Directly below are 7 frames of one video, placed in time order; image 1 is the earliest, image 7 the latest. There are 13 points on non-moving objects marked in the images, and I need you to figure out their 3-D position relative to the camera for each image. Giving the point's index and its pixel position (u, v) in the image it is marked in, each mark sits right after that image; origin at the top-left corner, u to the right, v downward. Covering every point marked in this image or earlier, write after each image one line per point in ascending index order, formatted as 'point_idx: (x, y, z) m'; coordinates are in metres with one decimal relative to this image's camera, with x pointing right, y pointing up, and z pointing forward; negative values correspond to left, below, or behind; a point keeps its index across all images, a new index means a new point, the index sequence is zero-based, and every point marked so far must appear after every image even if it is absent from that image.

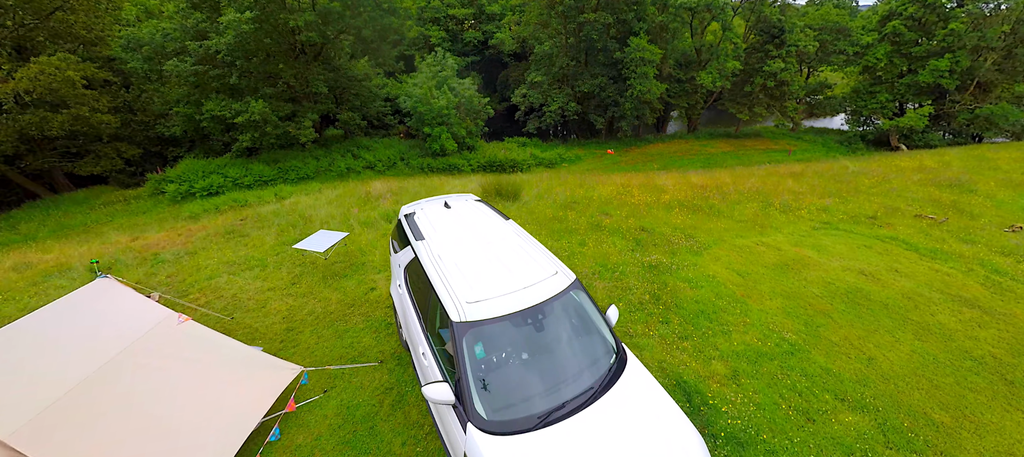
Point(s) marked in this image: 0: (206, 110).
0: (-11.5, +4.4, +15.4) m
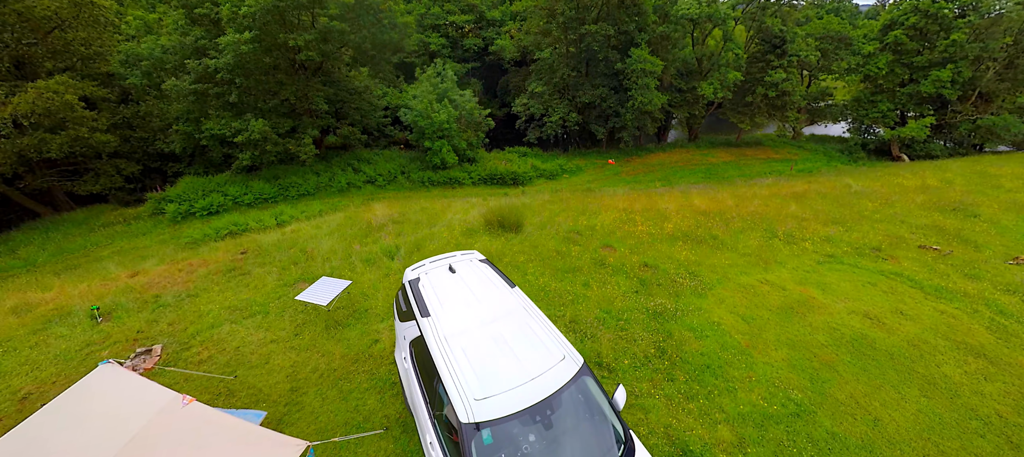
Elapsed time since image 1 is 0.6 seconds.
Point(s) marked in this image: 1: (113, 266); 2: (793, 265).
0: (-11.4, +3.6, +15.3) m
1: (-10.2, -1.0, +10.6) m
2: (+6.0, -0.8, +8.8) m
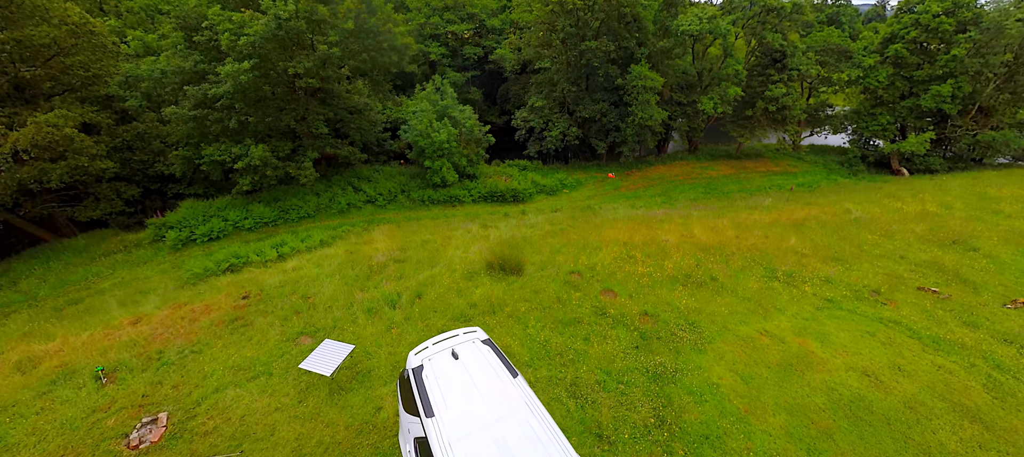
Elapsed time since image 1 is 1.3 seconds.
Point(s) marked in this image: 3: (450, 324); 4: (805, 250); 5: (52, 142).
0: (-11.4, +2.7, +15.3) m
1: (-10.2, -2.0, +10.6) m
2: (+6.0, -1.8, +8.9) m
3: (-1.2, -1.9, +8.1) m
4: (+8.2, -0.6, +11.6) m
5: (-14.7, +2.7, +13.2) m
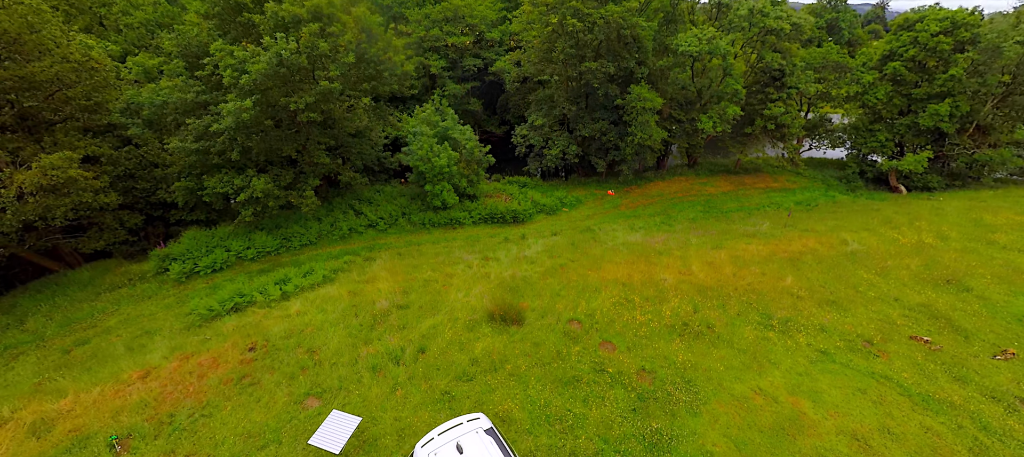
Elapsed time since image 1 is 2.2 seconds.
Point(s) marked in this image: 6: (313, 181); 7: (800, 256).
0: (-11.4, +1.5, +15.5) m
1: (-10.2, -3.2, +10.8) m
2: (+6.0, -3.0, +9.1) m
3: (-1.2, -3.1, +8.3) m
4: (+8.3, -1.8, +11.8) m
5: (-14.7, +1.5, +13.4) m
6: (-8.3, +2.0, +17.3) m
7: (+9.9, -1.0, +14.3) m
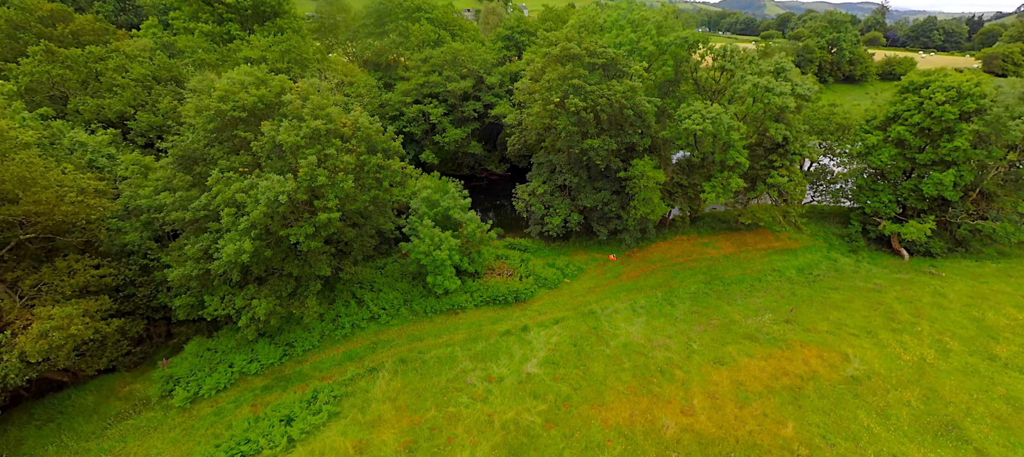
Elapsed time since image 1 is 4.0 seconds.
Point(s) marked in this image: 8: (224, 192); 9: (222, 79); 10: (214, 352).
0: (-11.3, -3.0, +15.5) m
1: (-10.1, -7.9, +11.0) m
2: (+6.1, -7.6, +9.3) m
3: (-1.1, -7.8, +8.5) m
4: (+8.4, -6.3, +11.9) m
5: (-14.6, -3.1, +13.3) m
6: (-8.2, -2.4, +17.3) m
7: (+10.0, -5.4, +14.4) m
8: (-9.8, +1.2, +14.0) m
9: (-11.6, +5.9, +16.6) m
10: (-11.7, -4.8, +16.3) m
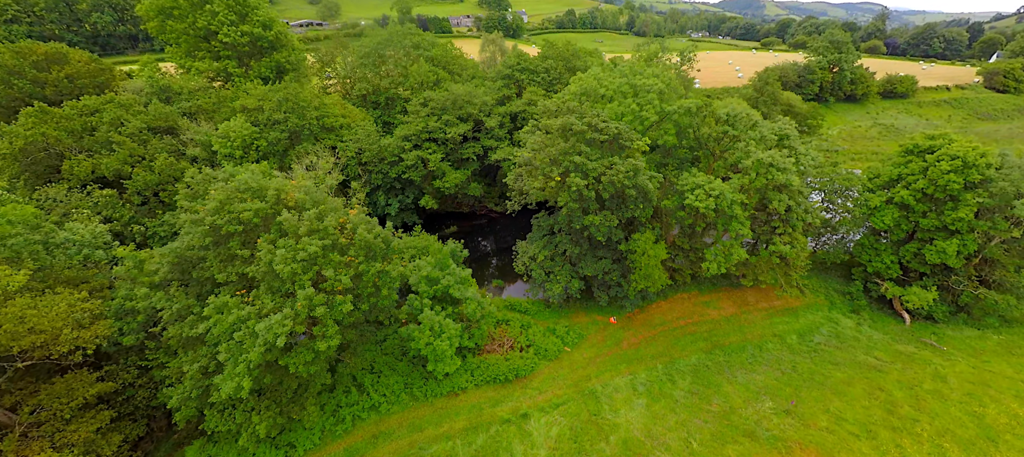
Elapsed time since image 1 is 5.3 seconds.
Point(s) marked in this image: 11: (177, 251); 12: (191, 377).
0: (-11.3, -7.2, +15.5) m
1: (-10.1, -12.2, +11.1) m
2: (+6.2, -12.0, +9.4) m
3: (-1.1, -12.2, +8.6) m
4: (+8.4, -10.6, +12.0) m
5: (-14.6, -7.4, +13.3) m
6: (-8.2, -6.6, +17.3) m
7: (+10.1, -9.6, +14.4) m
8: (-9.8, -3.1, +13.9) m
9: (-11.7, +1.7, +16.4) m
10: (-11.7, -9.0, +16.3) m
11: (-13.3, -0.9, +16.5) m
12: (-11.5, -5.3, +15.0) m
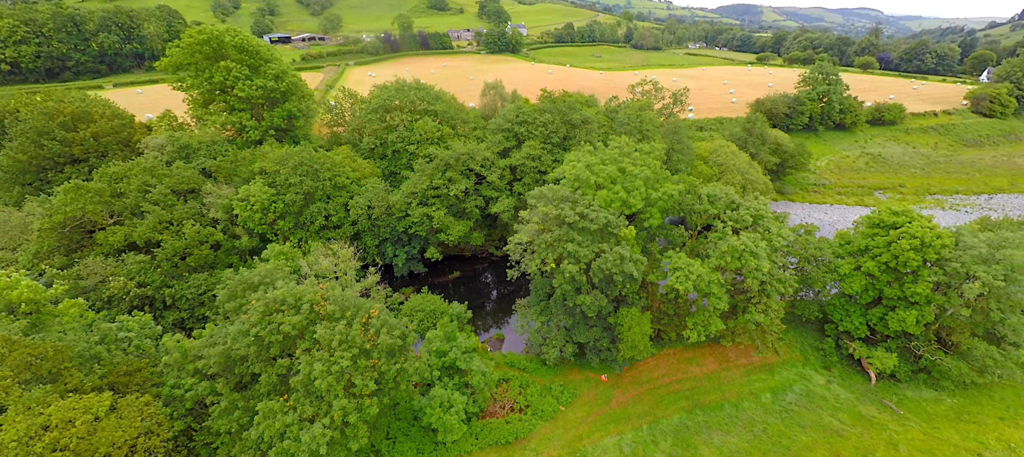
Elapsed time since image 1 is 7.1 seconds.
0: (-11.3, -12.0, +18.0) m
1: (-10.1, -17.1, +13.8) m
2: (+6.1, -16.9, +12.0) m
3: (-1.1, -17.1, +11.3) m
4: (+8.4, -15.4, +14.6) m
5: (-14.6, -12.2, +15.9) m
6: (-8.3, -11.3, +19.8) m
7: (+10.0, -14.3, +17.0) m
8: (-9.8, -7.9, +16.3) m
9: (-11.7, -3.0, +18.7) m
10: (-11.7, -13.8, +18.9) m
11: (-13.3, -5.6, +18.9) m
12: (-11.5, -10.0, +17.4) m
